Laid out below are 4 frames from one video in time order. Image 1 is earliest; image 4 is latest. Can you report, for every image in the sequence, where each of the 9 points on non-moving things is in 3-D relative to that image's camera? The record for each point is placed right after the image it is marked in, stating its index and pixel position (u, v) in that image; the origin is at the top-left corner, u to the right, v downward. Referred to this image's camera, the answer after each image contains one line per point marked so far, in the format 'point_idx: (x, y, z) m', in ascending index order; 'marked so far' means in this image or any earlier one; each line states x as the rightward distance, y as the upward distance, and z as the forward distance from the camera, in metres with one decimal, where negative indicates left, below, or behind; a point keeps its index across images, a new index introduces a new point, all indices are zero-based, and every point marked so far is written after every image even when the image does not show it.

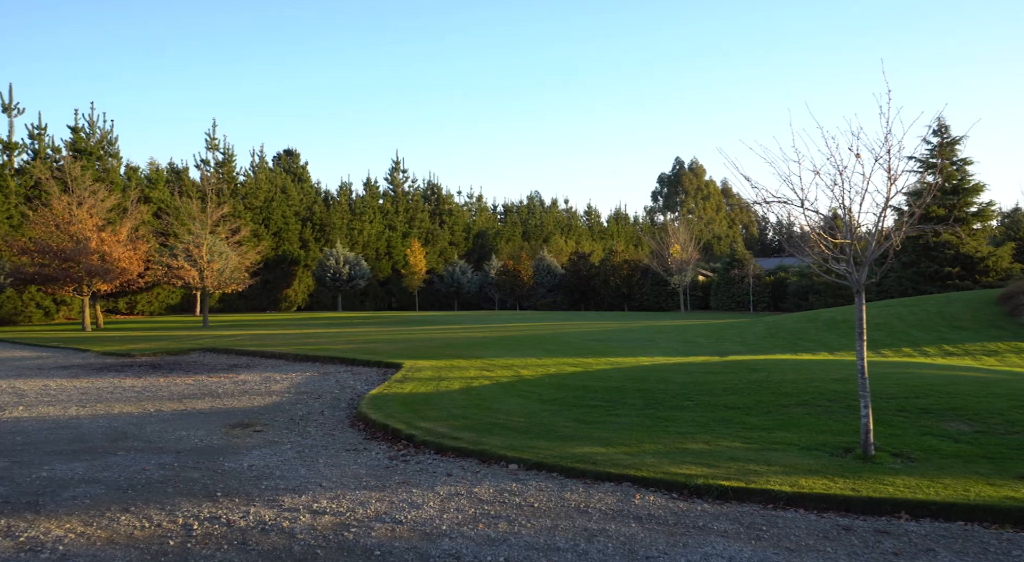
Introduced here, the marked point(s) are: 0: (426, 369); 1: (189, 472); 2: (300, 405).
0: (-1.8, -1.8, +17.7) m
1: (-3.3, -2.0, +8.9) m
2: (-3.4, -2.0, +13.9) m
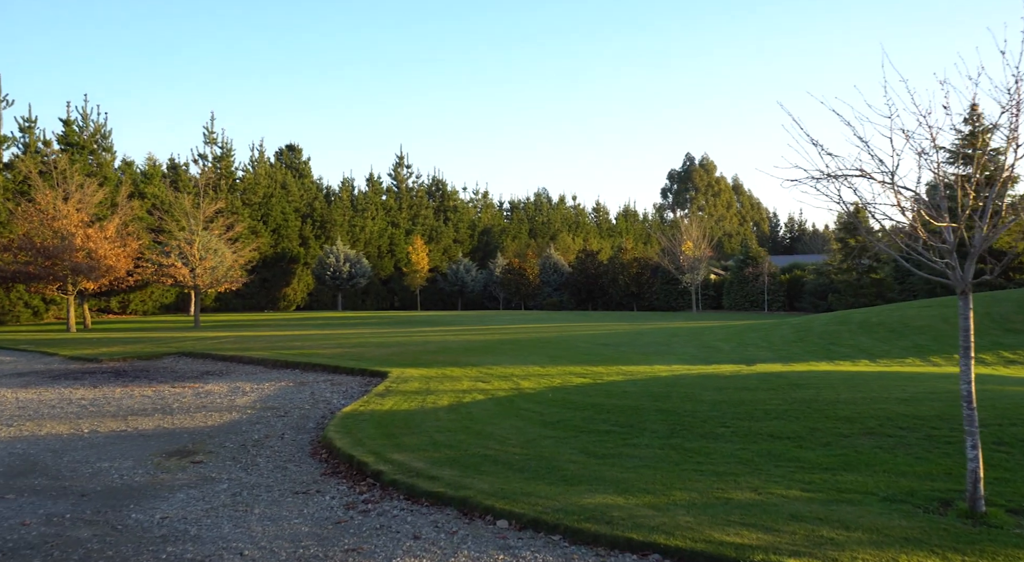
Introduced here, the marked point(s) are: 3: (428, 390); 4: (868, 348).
0: (-1.8, -1.8, +15.6) m
1: (-3.4, -2.0, +6.8) m
2: (-3.5, -2.0, +11.9) m
3: (-1.4, -1.8, +14.2) m
4: (+7.6, -1.5, +18.3) m
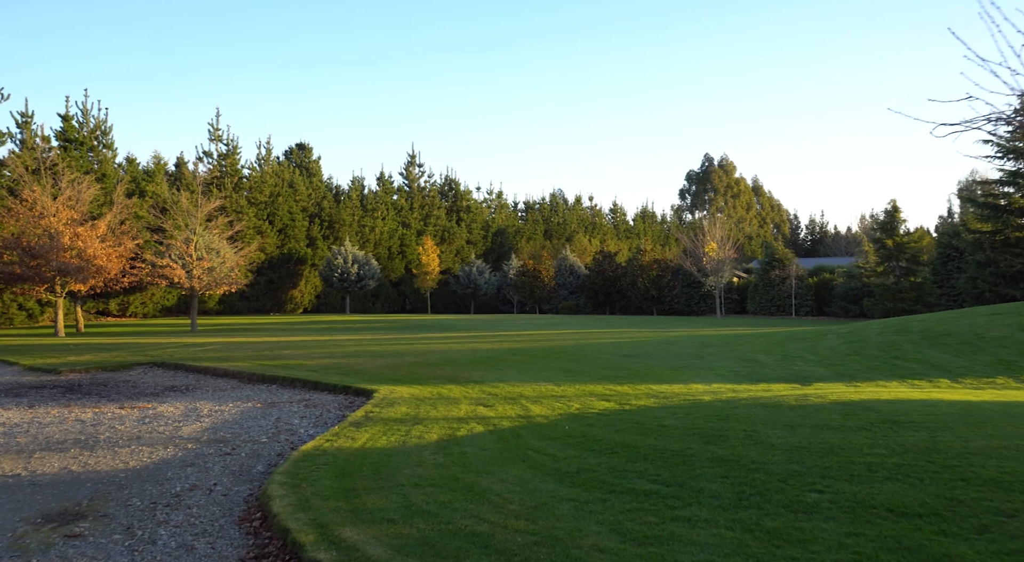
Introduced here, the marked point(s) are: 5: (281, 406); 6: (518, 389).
0: (-1.6, -1.8, +12.9) m
1: (-3.5, -2.0, +4.2) m
2: (-3.4, -2.0, +9.2) m
3: (-1.3, -1.8, +11.5) m
4: (+7.8, -1.5, +15.5) m
5: (-3.8, -2.0, +13.9) m
6: (+0.1, -1.8, +14.1) m
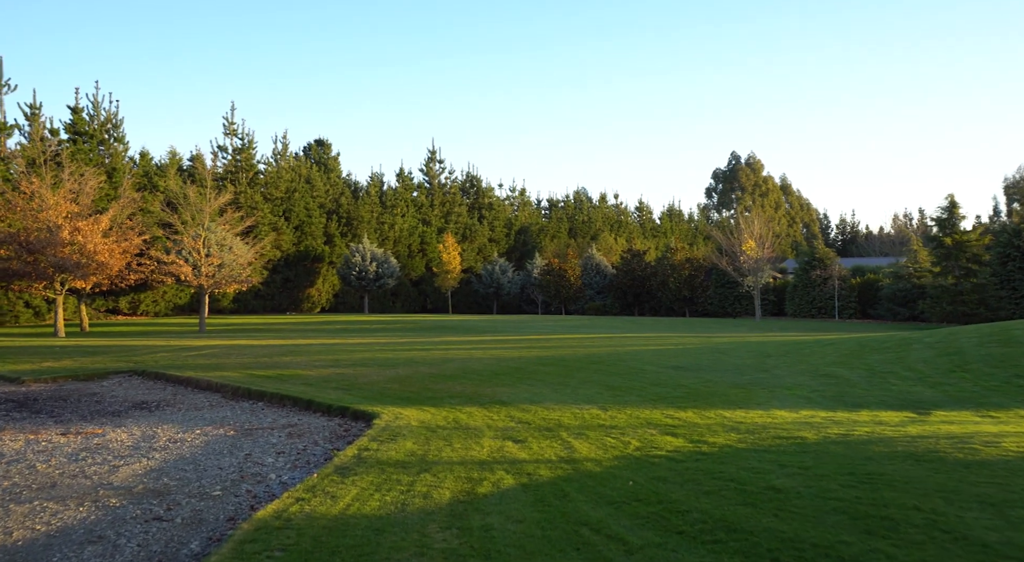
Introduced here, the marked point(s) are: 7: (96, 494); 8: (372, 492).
0: (-1.2, -1.8, +10.1) m
1: (-3.2, -1.9, +1.4) m
2: (-3.1, -2.0, +6.4) m
3: (-0.9, -1.8, +8.6) m
4: (+8.3, -1.5, +12.4) m
5: (-3.3, -2.0, +11.1) m
6: (+0.6, -1.8, +11.2) m
7: (-3.9, -2.0, +8.2) m
8: (-1.2, -1.8, +7.5) m
